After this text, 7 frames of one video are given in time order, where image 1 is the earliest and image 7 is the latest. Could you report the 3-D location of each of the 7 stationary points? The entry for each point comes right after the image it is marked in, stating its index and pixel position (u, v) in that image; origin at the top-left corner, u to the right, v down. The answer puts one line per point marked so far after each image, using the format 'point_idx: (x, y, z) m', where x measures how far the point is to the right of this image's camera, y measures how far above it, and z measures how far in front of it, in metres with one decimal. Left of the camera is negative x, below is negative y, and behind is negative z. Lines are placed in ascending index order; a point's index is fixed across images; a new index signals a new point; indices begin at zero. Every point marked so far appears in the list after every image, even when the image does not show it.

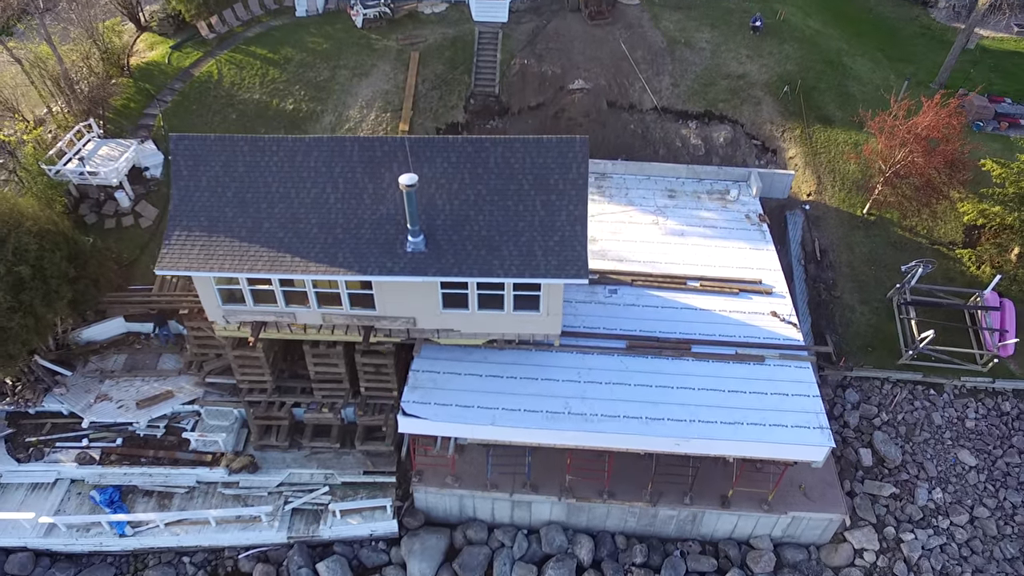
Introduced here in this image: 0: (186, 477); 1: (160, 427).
0: (-9.7, -5.7, +17.9) m
1: (-10.8, -4.3, +18.5) m
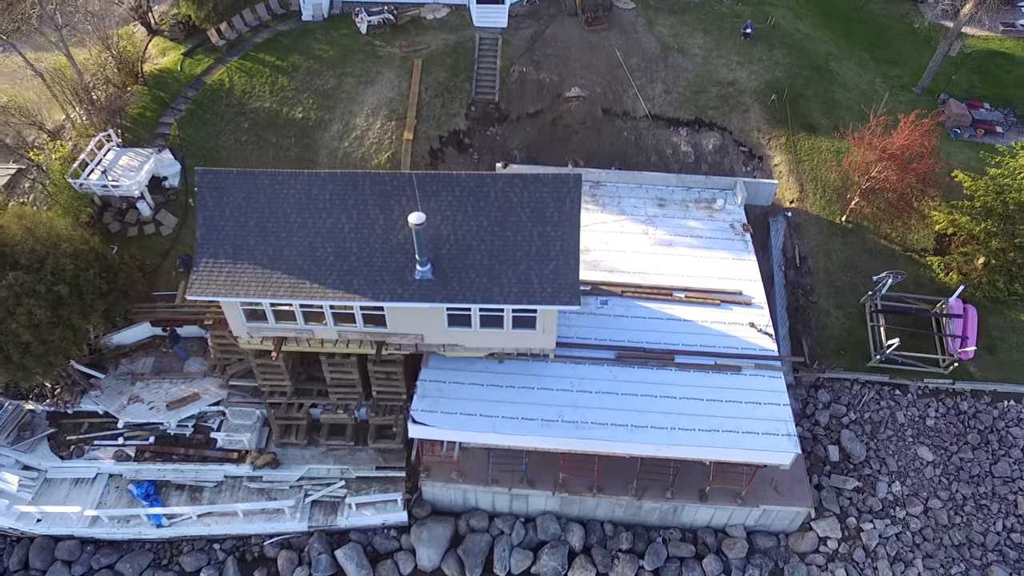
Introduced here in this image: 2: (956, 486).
0: (-9.7, -6.1, +19.7) m
1: (-10.8, -4.6, +20.1) m
2: (+14.7, -6.6, +19.9) m
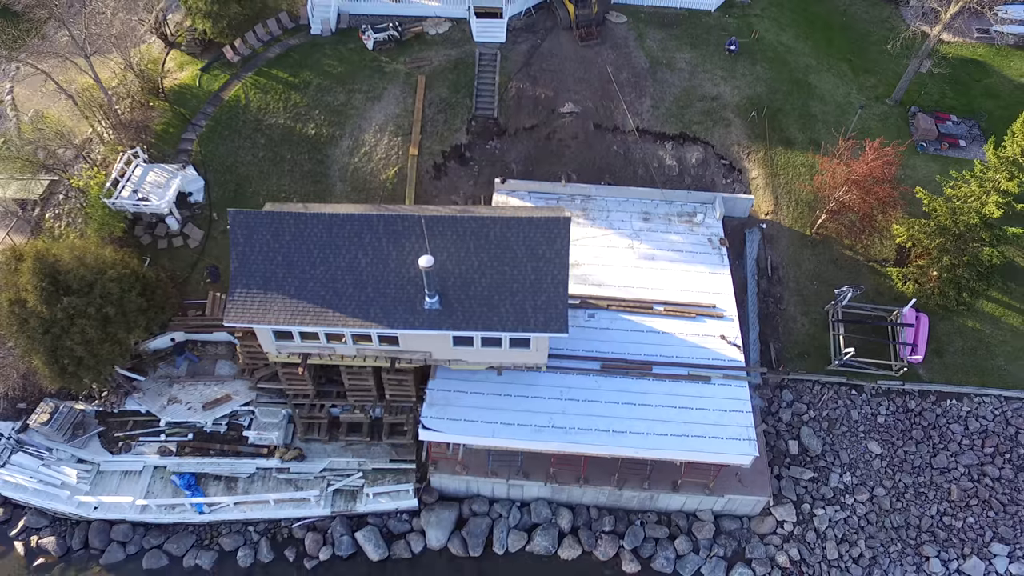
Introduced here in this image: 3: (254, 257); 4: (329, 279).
0: (-9.8, -6.6, +22.3) m
1: (-11.0, -5.1, +22.7) m
2: (+14.6, -7.1, +22.7) m
3: (-7.7, +0.9, +18.0) m
4: (-5.5, +0.3, +18.0) m
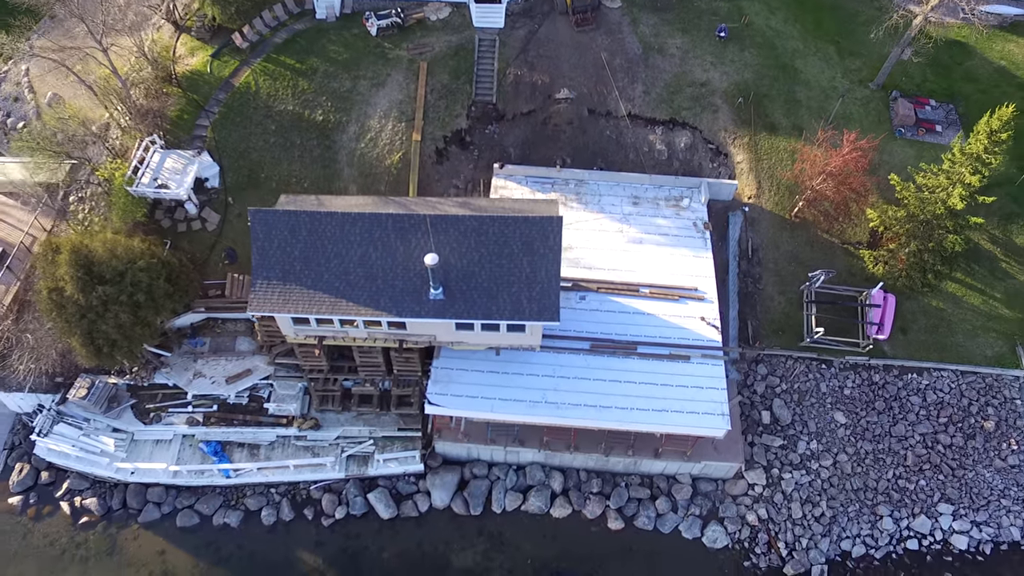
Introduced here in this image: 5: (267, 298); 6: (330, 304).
0: (-10.0, -6.0, +24.5) m
1: (-11.1, -4.5, +24.8) m
2: (+14.5, -6.4, +24.9) m
3: (-7.8, +1.2, +19.7) m
4: (-5.6, +0.6, +19.7) m
5: (-8.1, -0.3, +19.7) m
6: (-6.0, -0.5, +19.7) m
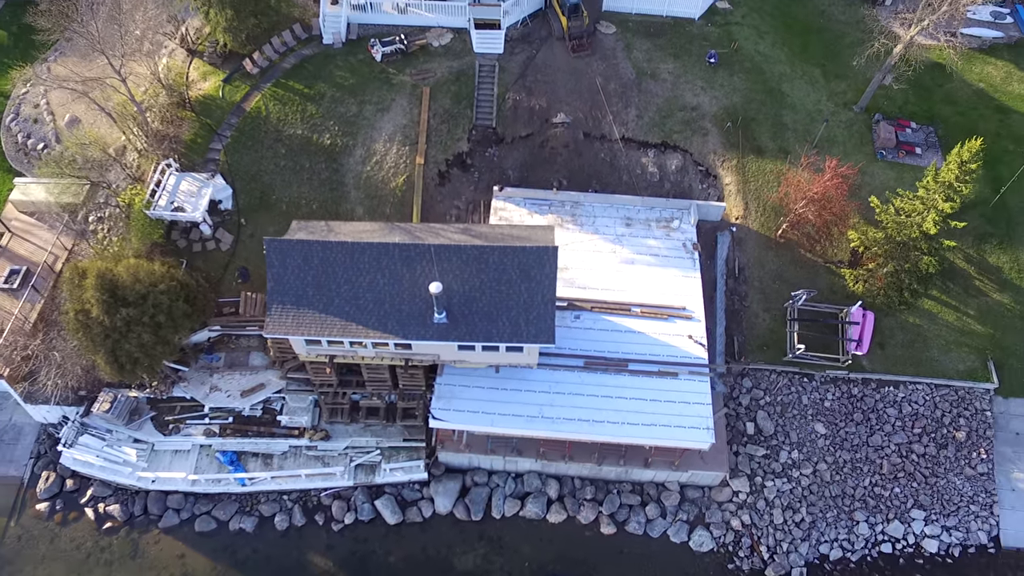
0: (-10.0, -6.8, +26.0) m
1: (-11.1, -5.3, +26.2) m
2: (+14.5, -7.2, +26.5) m
3: (-7.9, +0.3, +21.1) m
4: (-5.6, -0.3, +21.1) m
5: (-8.1, -1.2, +21.1) m
6: (-6.0, -1.3, +21.1) m
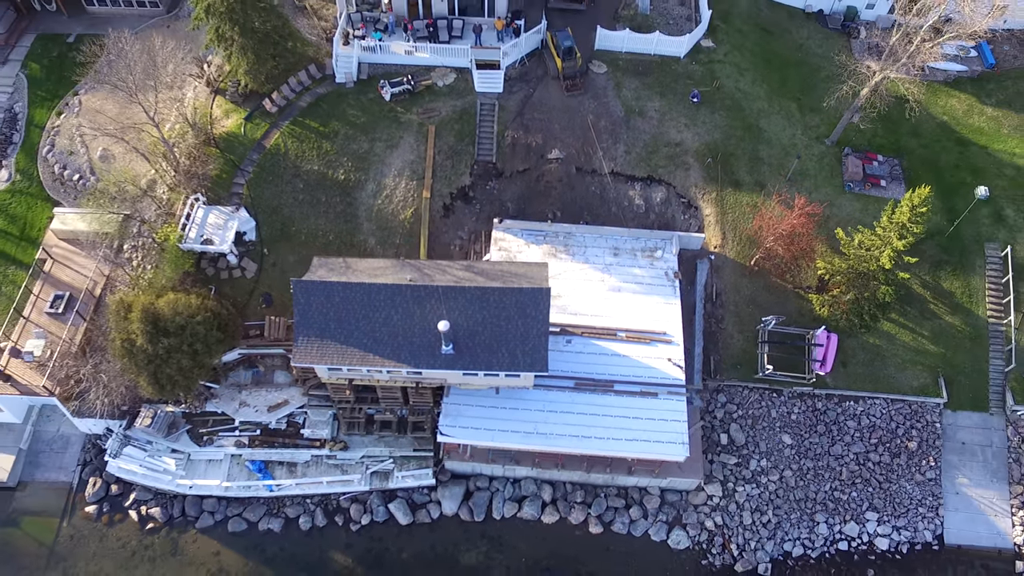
0: (-10.1, -8.0, +29.0) m
1: (-11.2, -6.6, +29.2) m
2: (+14.4, -8.5, +29.6) m
3: (-7.9, -1.0, +24.0) m
4: (-5.7, -1.7, +24.0) m
5: (-8.2, -2.6, +24.1) m
6: (-6.1, -2.7, +24.0) m
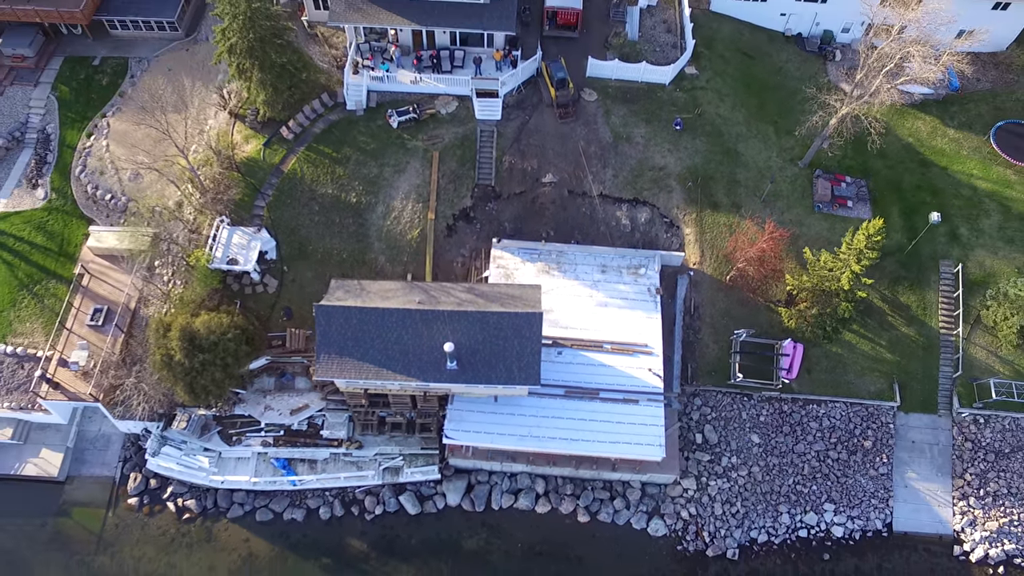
0: (-10.3, -8.9, +32.5) m
1: (-11.4, -7.4, +32.6) m
2: (+14.2, -9.4, +33.1) m
3: (-8.1, -2.1, +27.2) m
4: (-5.8, -2.7, +27.3) m
5: (-8.3, -3.6, +27.3) m
6: (-6.2, -3.8, +27.3) m
